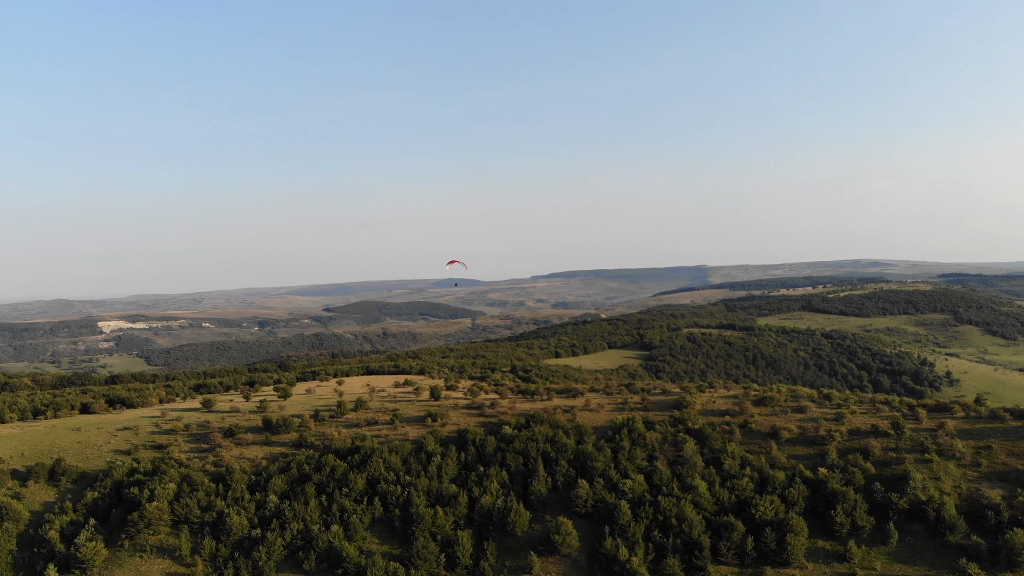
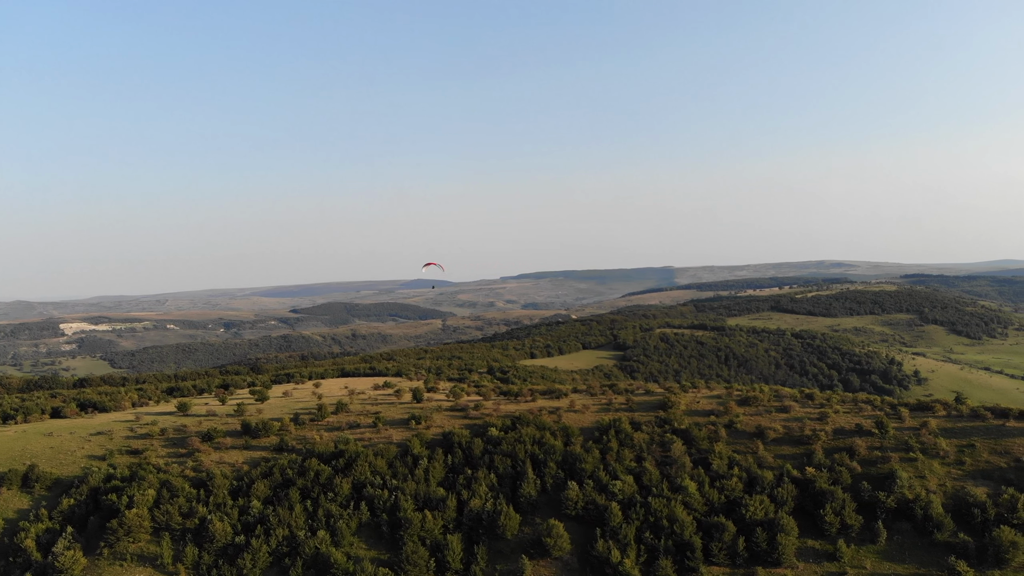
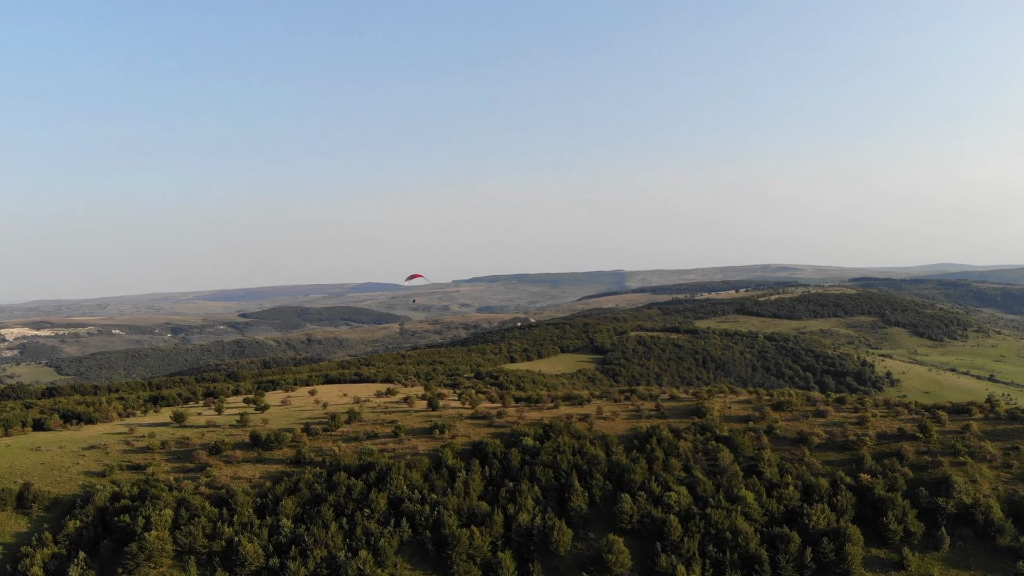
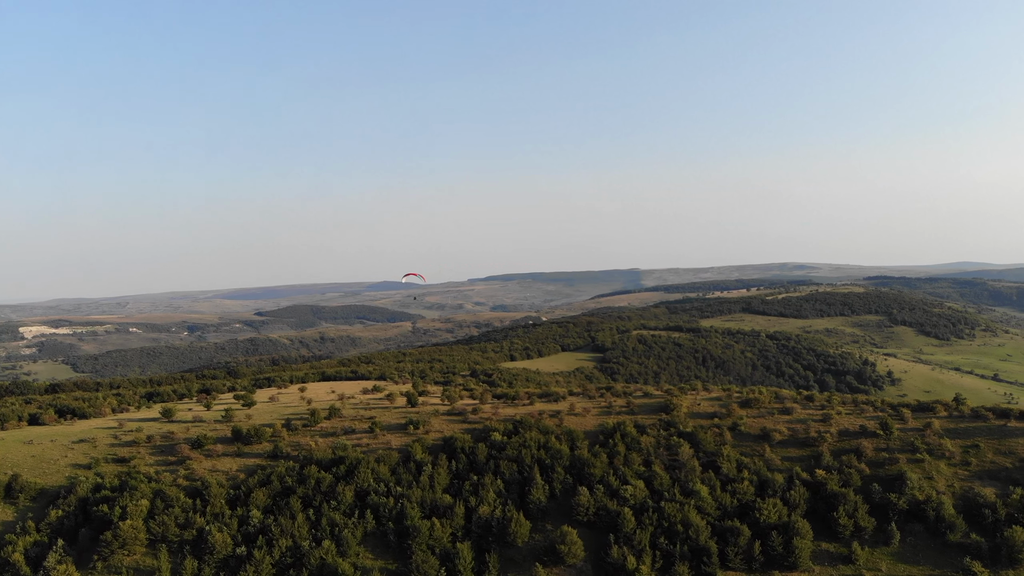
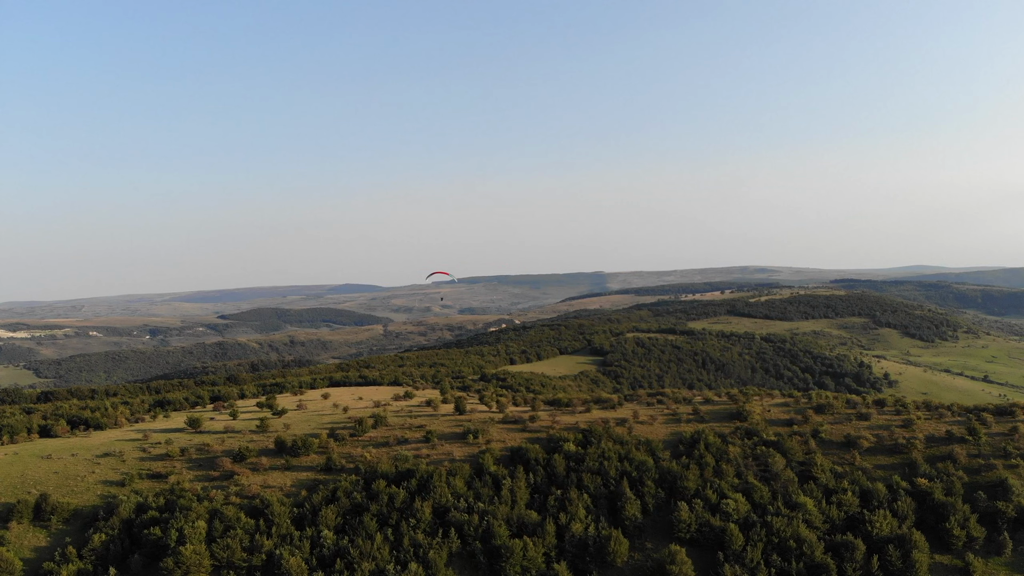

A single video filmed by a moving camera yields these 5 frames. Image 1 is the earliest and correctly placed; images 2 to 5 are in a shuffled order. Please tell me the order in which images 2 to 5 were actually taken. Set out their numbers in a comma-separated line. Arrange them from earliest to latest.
2, 4, 3, 5
